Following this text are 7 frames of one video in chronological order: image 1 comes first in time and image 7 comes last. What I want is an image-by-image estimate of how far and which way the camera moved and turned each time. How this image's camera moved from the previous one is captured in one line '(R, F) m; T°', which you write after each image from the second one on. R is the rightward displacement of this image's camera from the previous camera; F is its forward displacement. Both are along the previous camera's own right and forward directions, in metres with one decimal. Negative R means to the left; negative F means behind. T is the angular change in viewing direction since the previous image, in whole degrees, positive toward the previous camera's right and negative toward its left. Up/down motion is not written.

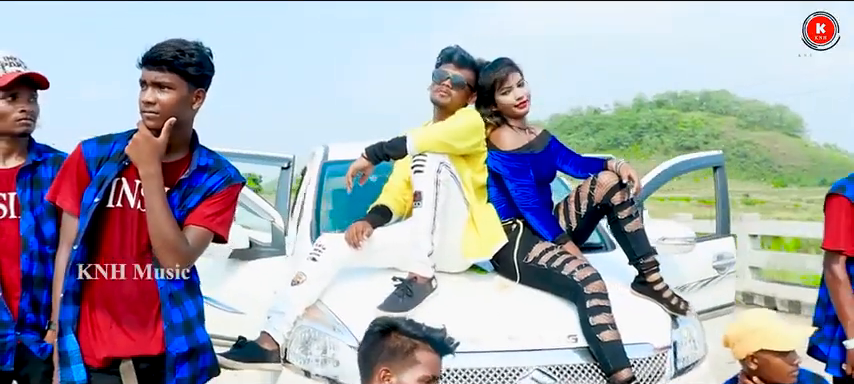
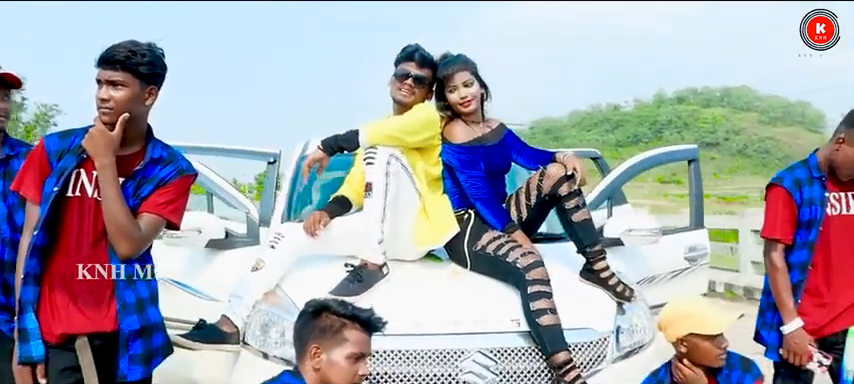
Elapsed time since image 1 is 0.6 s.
(+0.3, -0.2) m; -2°
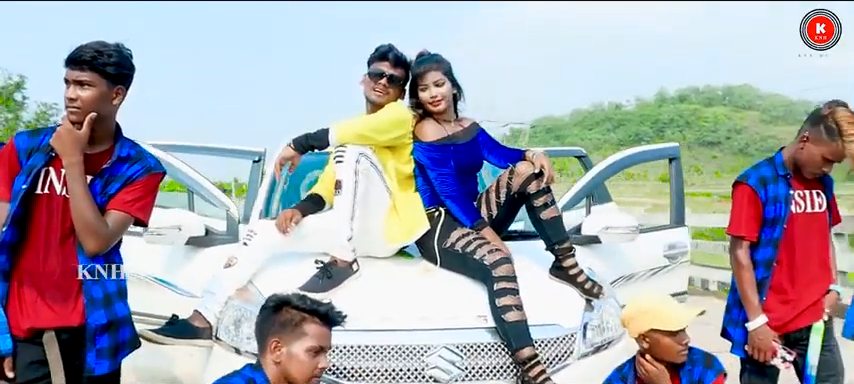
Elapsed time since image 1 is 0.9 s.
(+0.1, -0.1) m; 0°
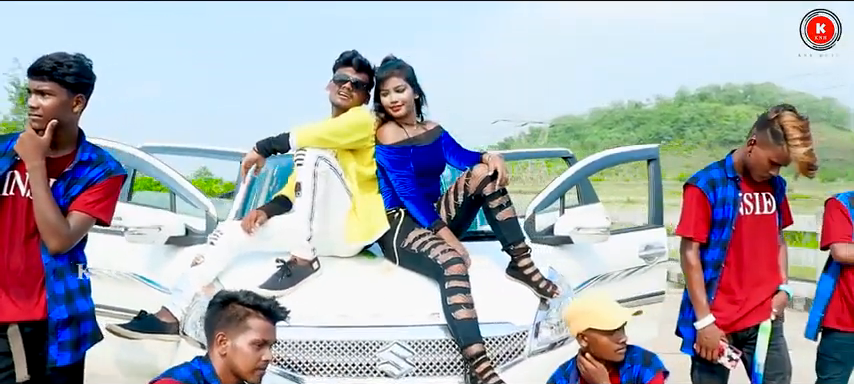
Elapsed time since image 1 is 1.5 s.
(+0.3, -0.1) m; -2°
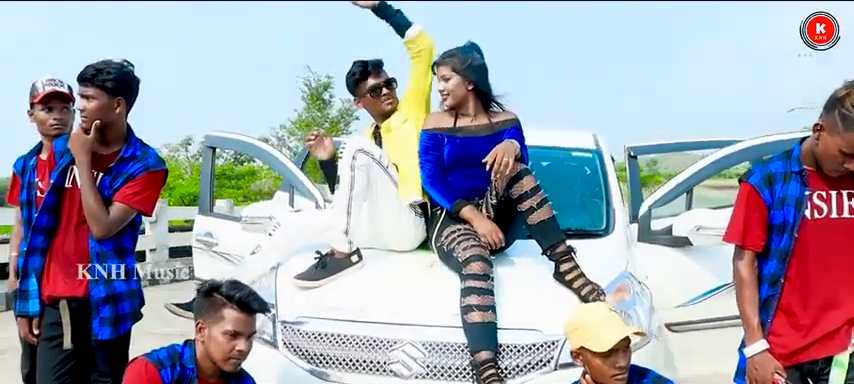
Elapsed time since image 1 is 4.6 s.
(+1.0, +0.3) m; -19°
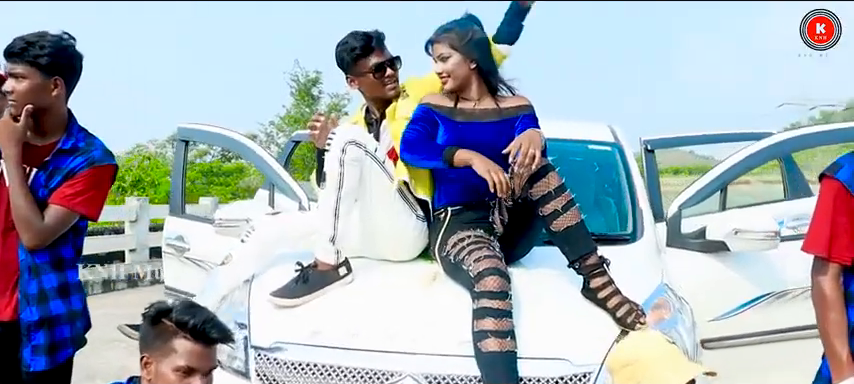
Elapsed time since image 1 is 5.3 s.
(0.0, +0.6) m; +1°
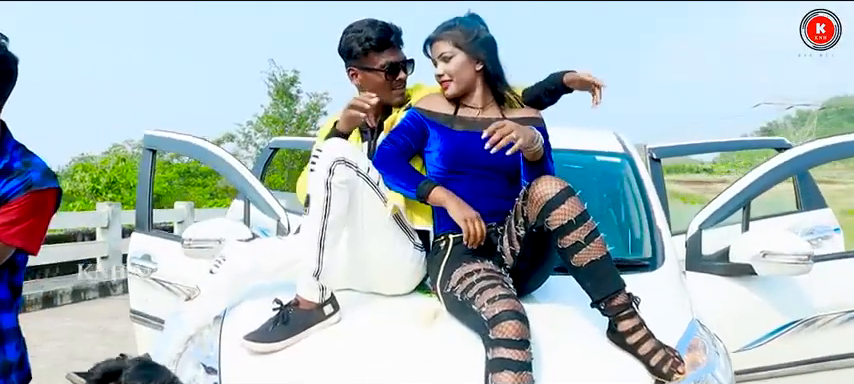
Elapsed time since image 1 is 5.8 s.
(-0.1, +0.4) m; +1°
